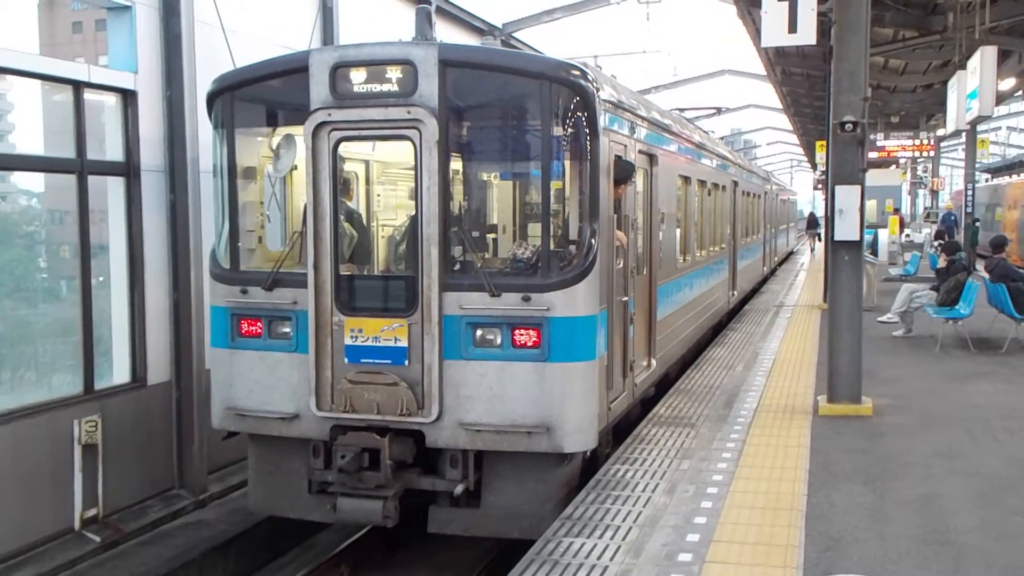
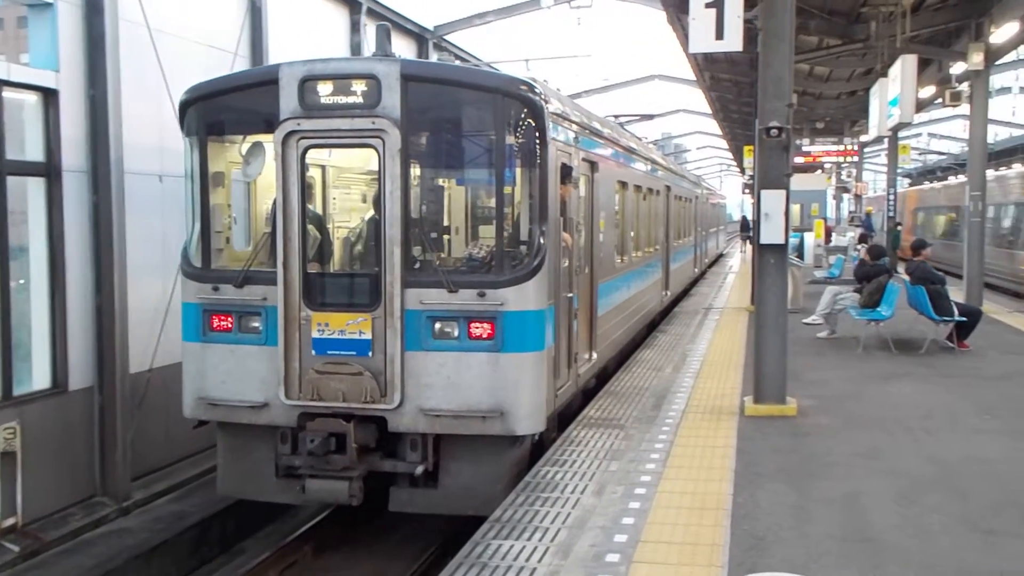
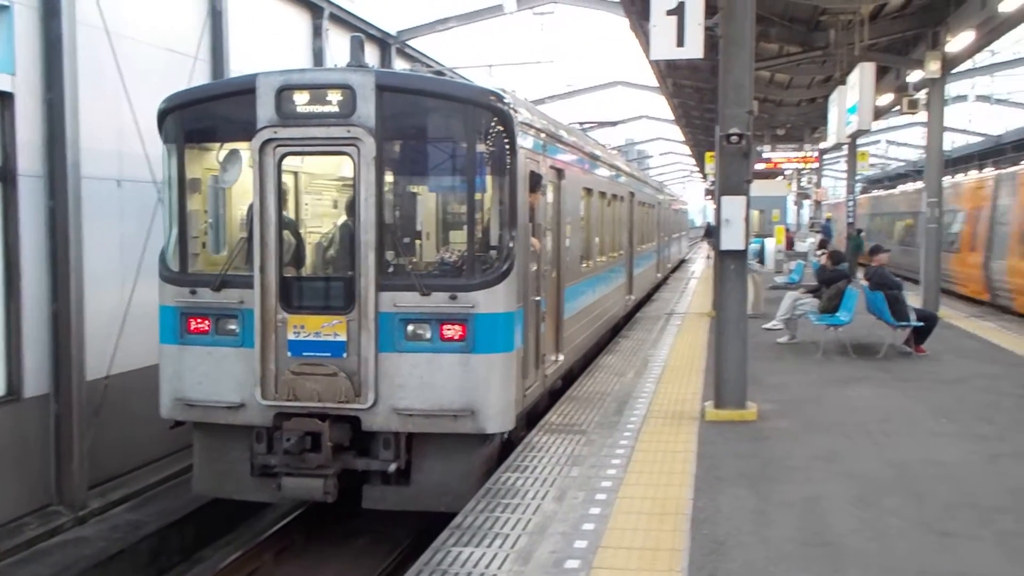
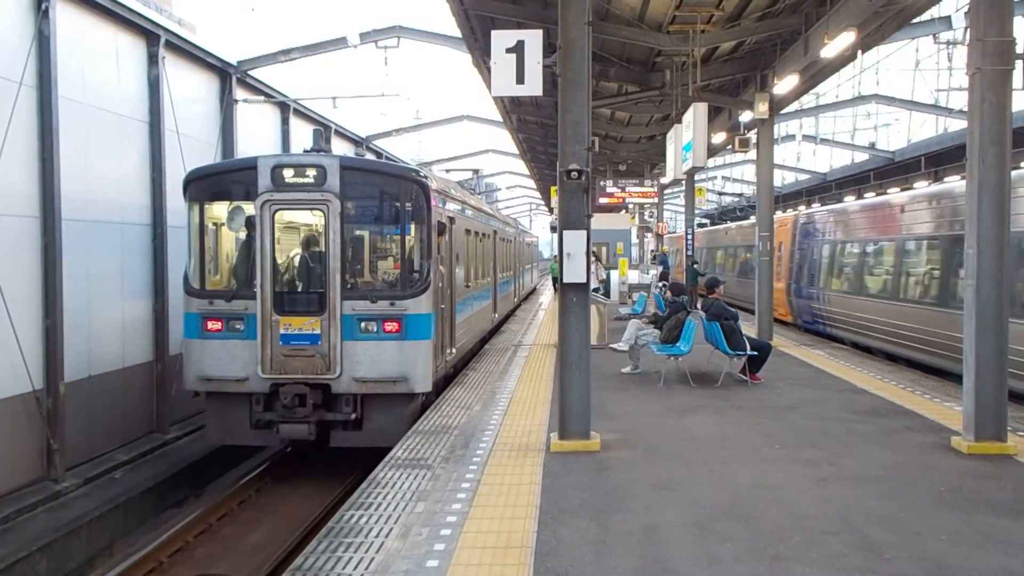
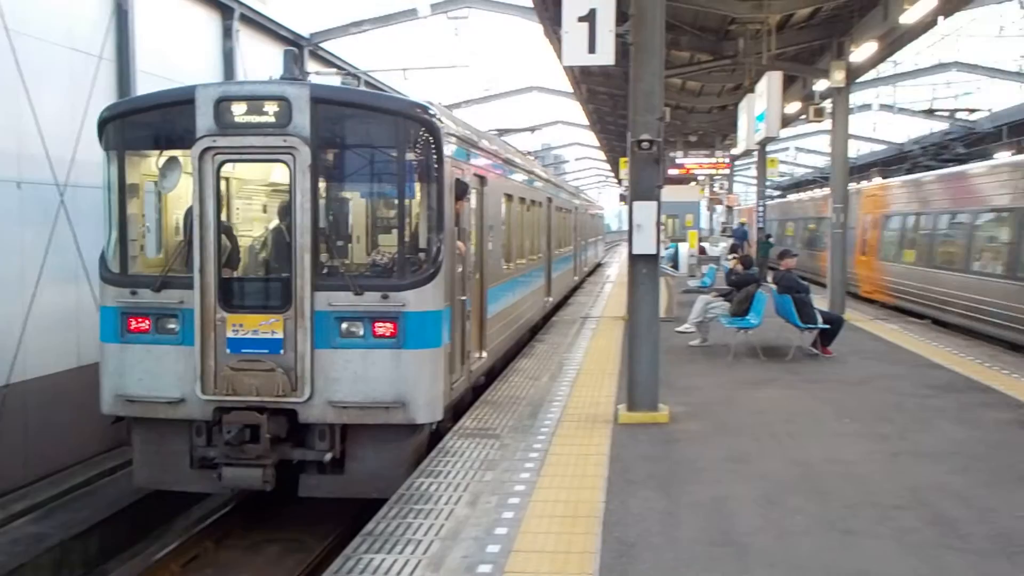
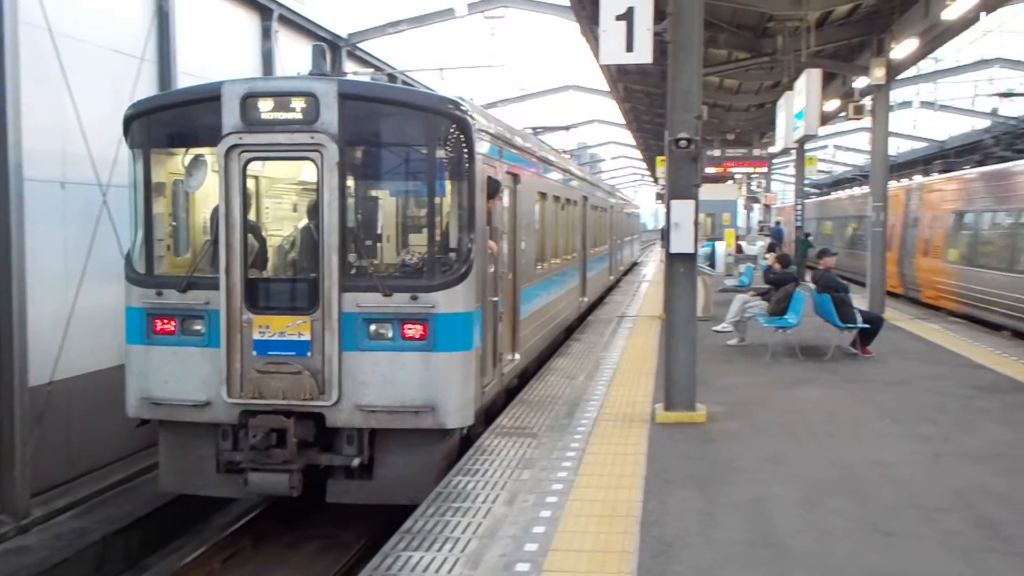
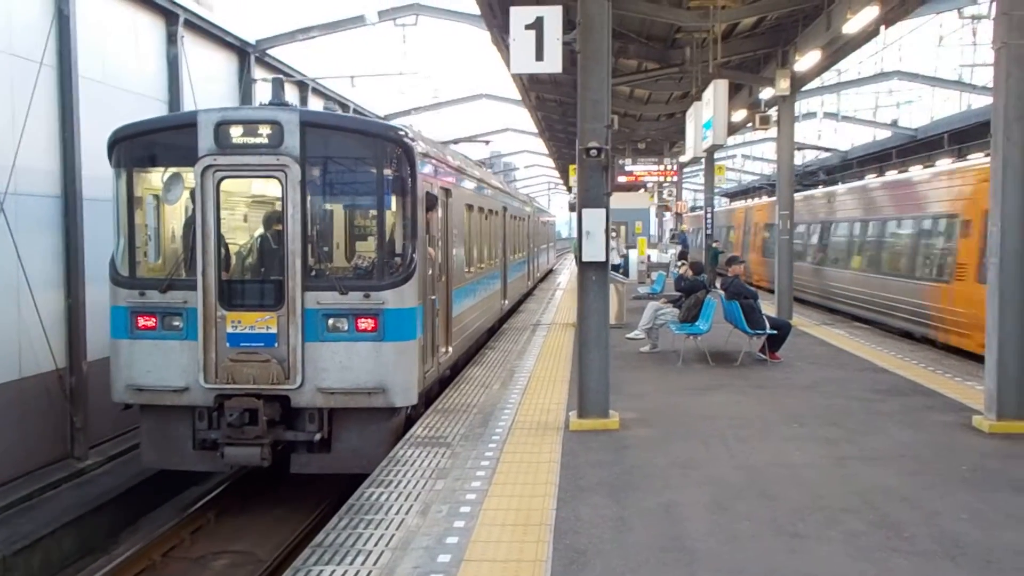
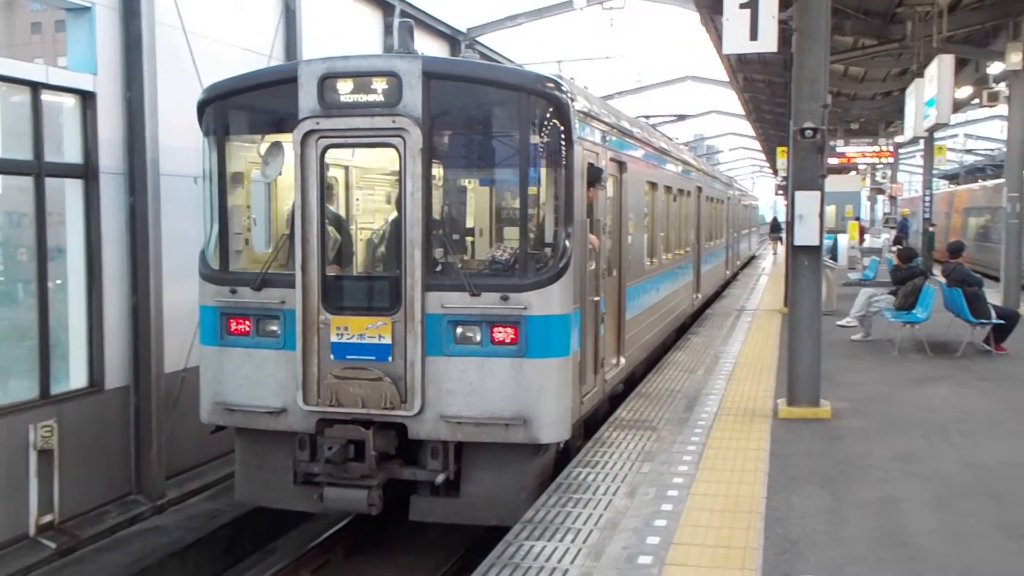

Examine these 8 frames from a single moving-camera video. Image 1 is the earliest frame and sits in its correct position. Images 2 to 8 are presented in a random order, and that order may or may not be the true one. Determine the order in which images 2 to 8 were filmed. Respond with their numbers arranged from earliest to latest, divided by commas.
8, 2, 3, 6, 5, 7, 4
